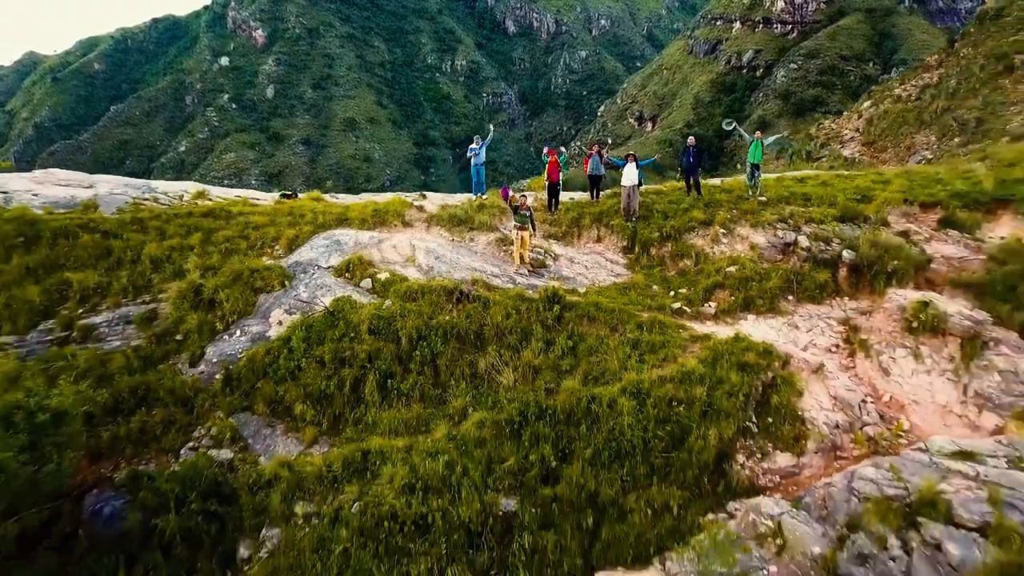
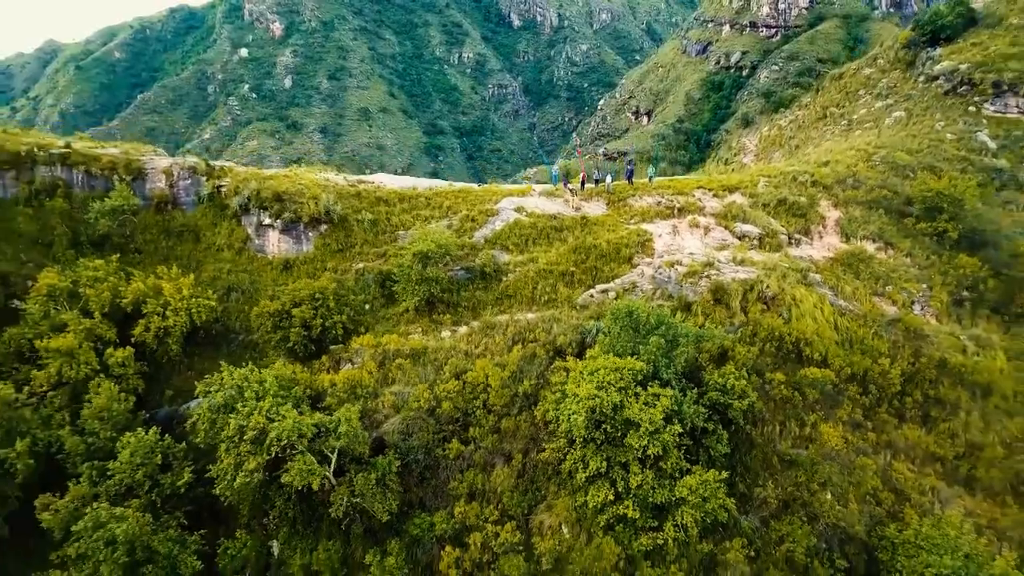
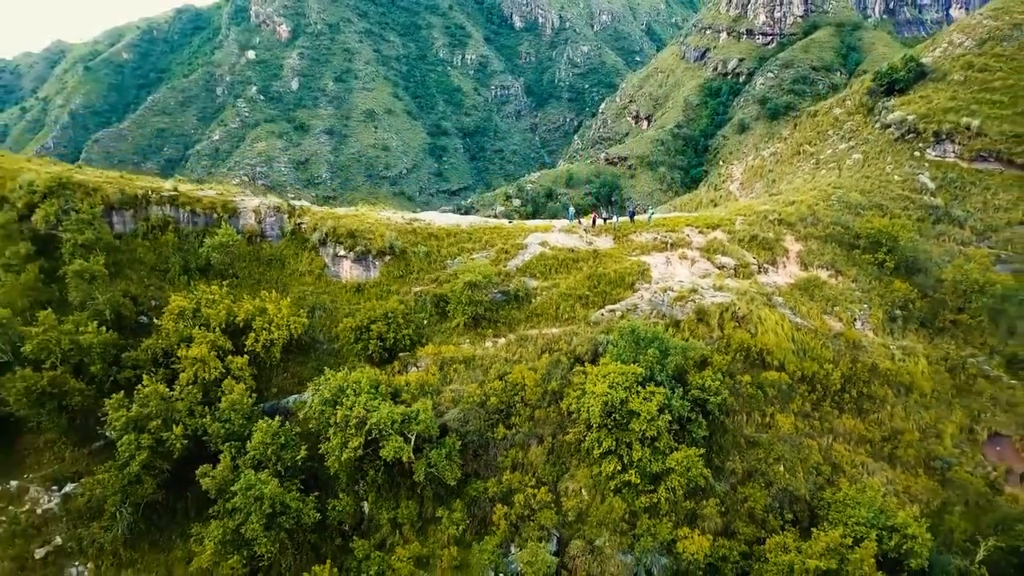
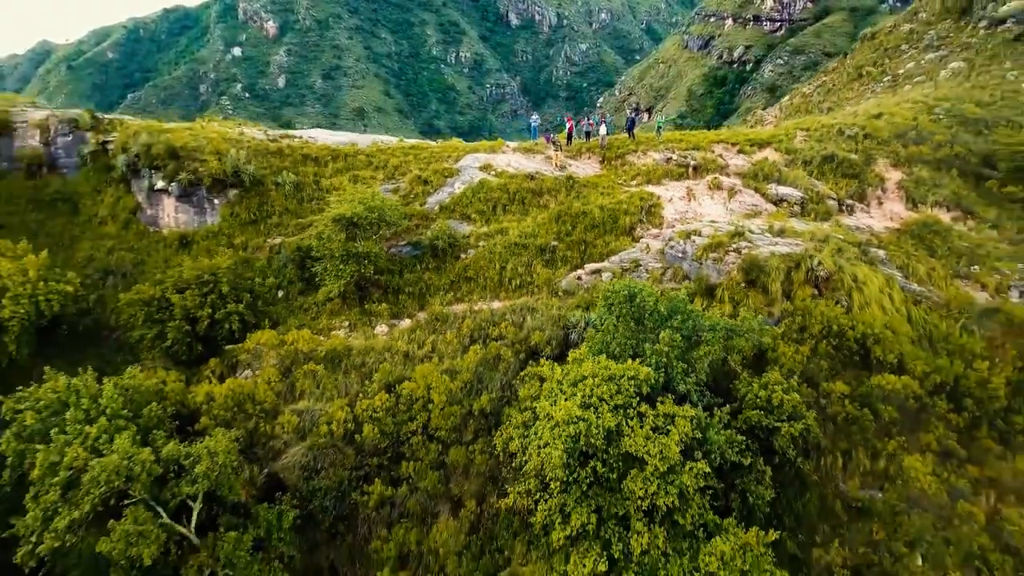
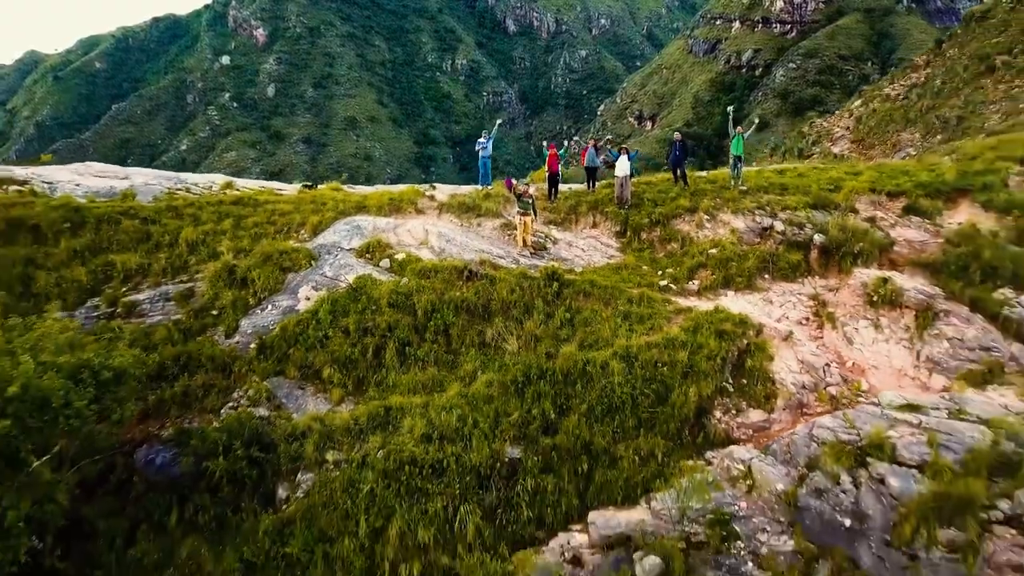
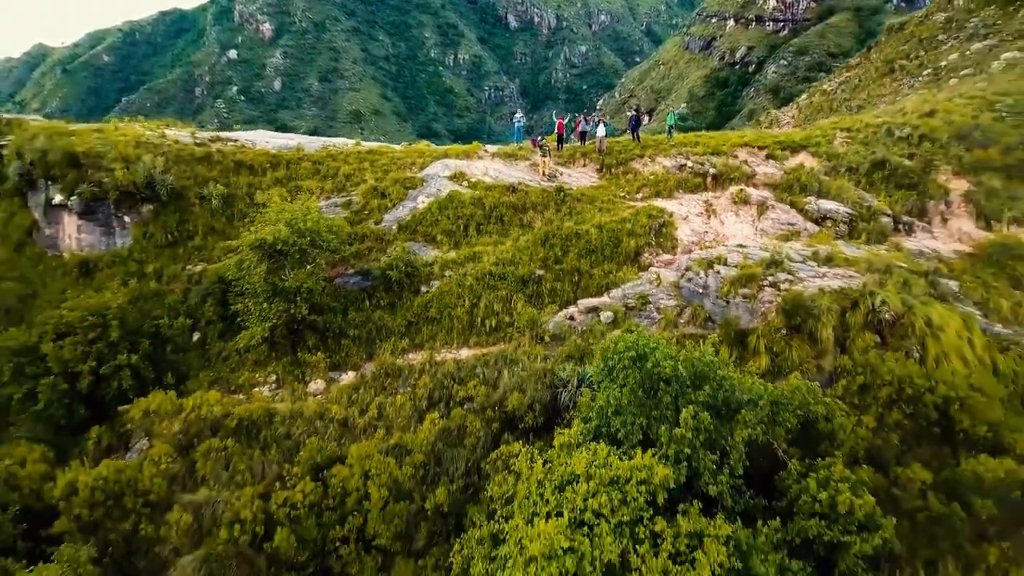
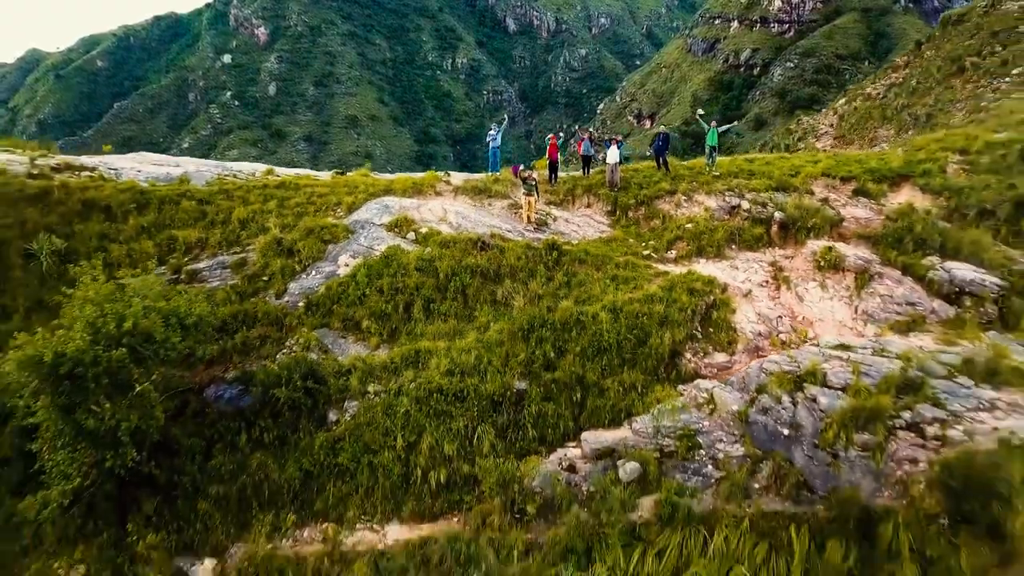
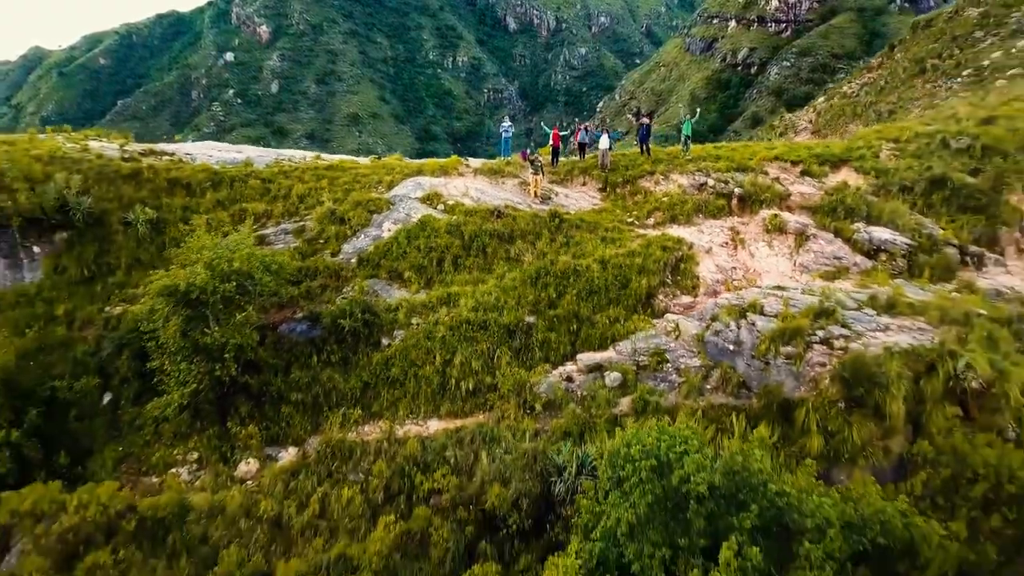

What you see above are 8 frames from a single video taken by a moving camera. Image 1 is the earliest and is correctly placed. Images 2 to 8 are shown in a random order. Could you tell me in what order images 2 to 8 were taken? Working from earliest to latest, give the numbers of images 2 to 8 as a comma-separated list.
5, 7, 8, 6, 4, 2, 3
